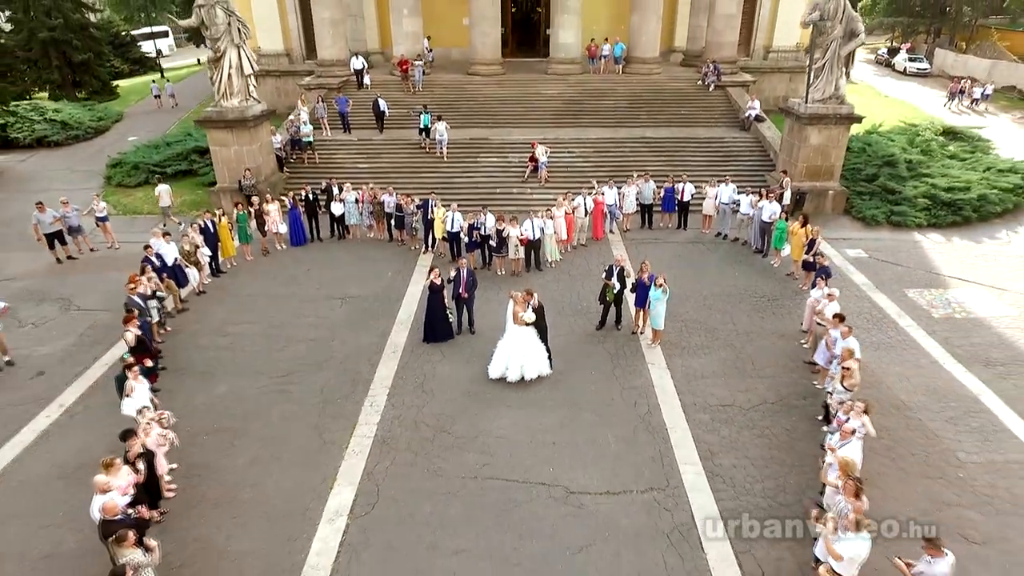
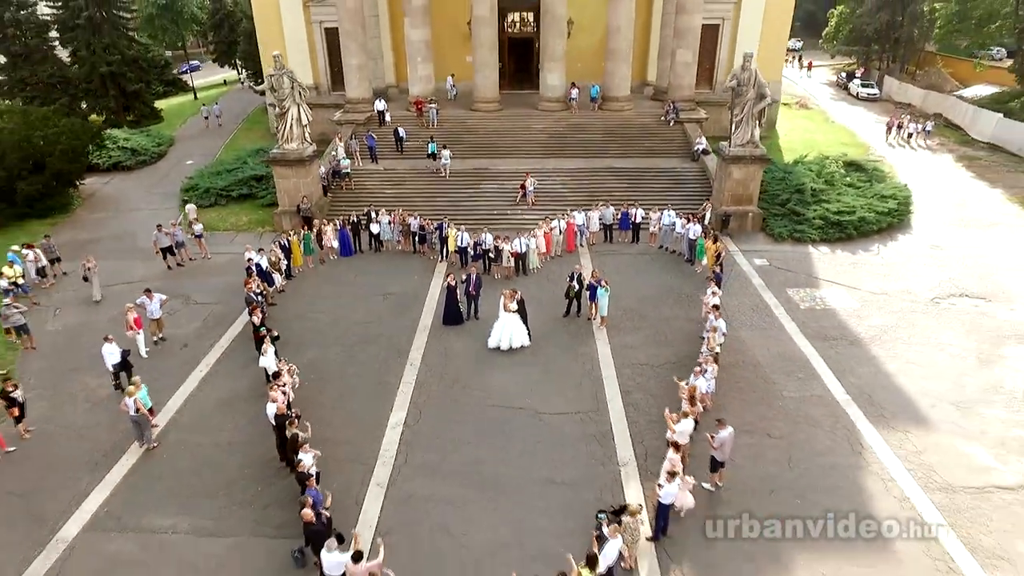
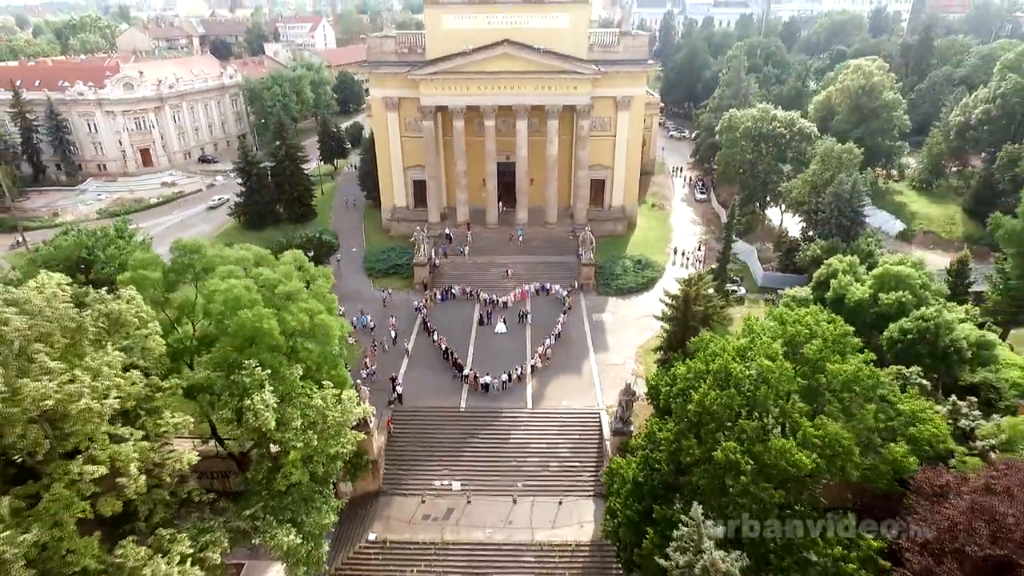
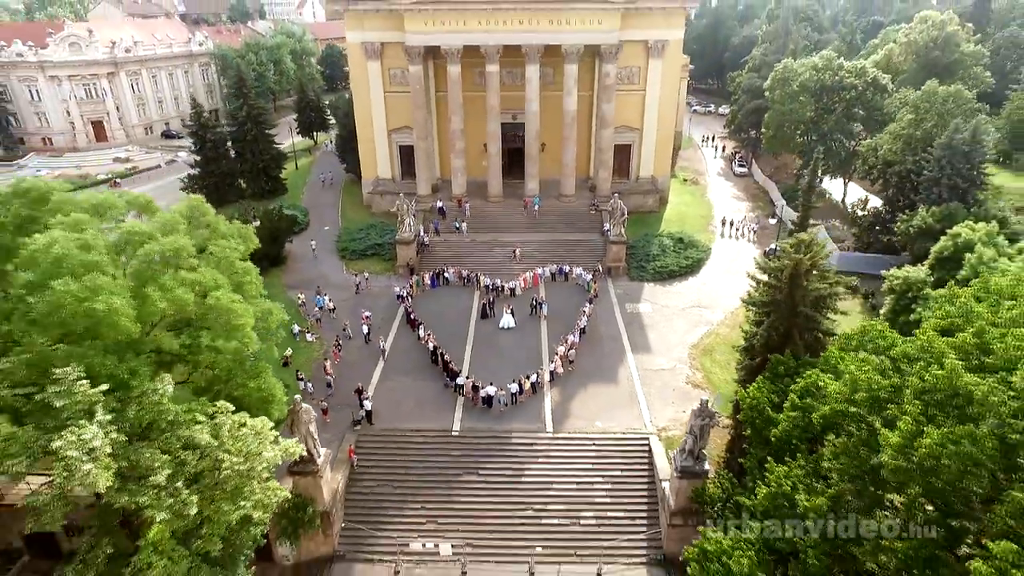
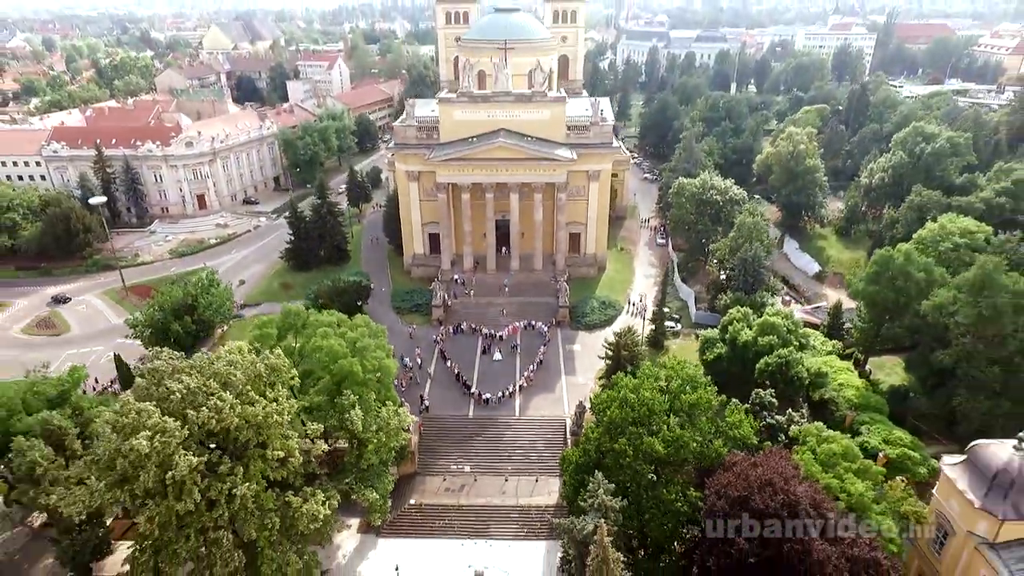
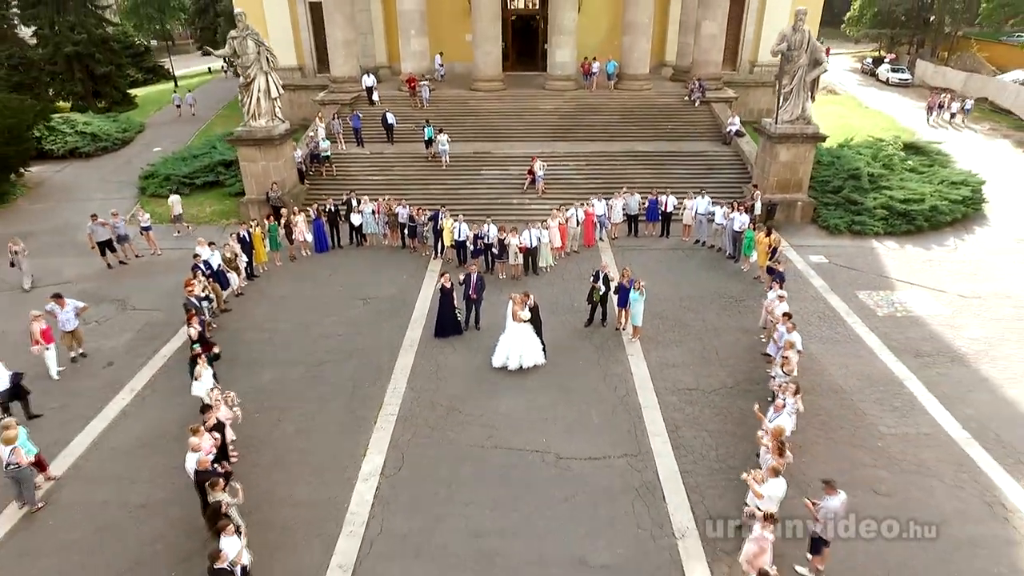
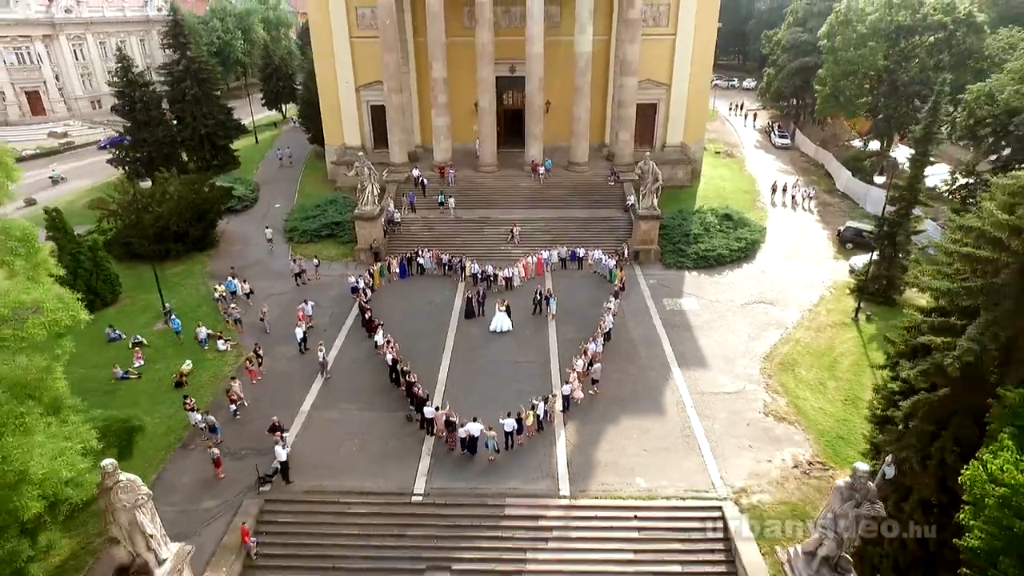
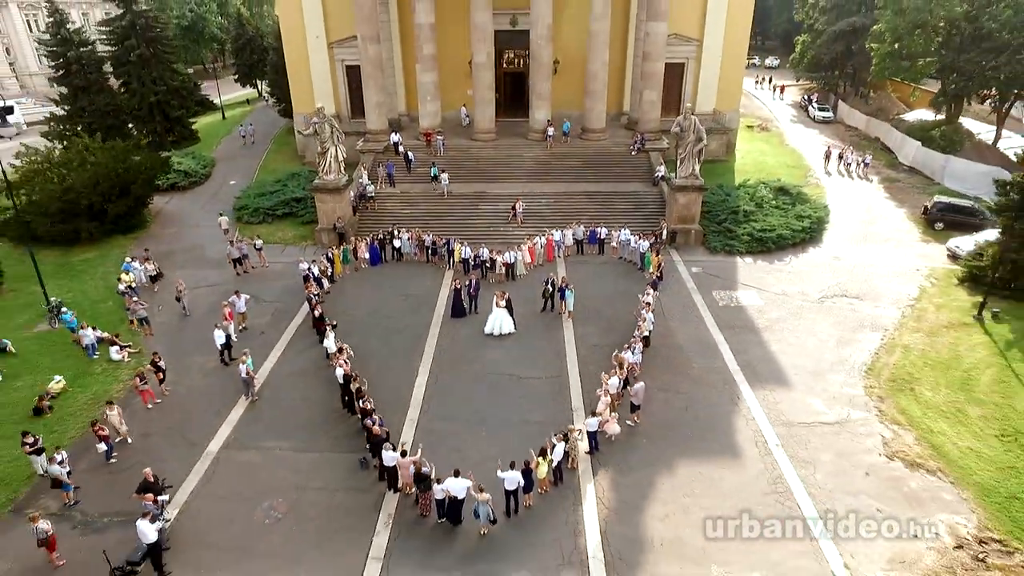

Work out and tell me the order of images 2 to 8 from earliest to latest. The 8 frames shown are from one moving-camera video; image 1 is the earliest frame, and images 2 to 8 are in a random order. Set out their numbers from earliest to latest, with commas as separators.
6, 2, 8, 7, 4, 3, 5
